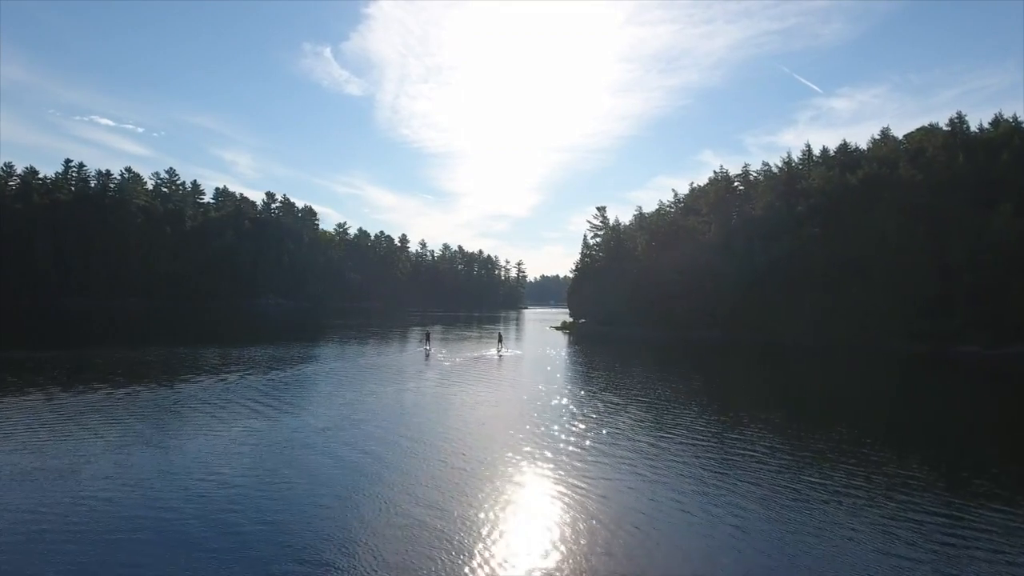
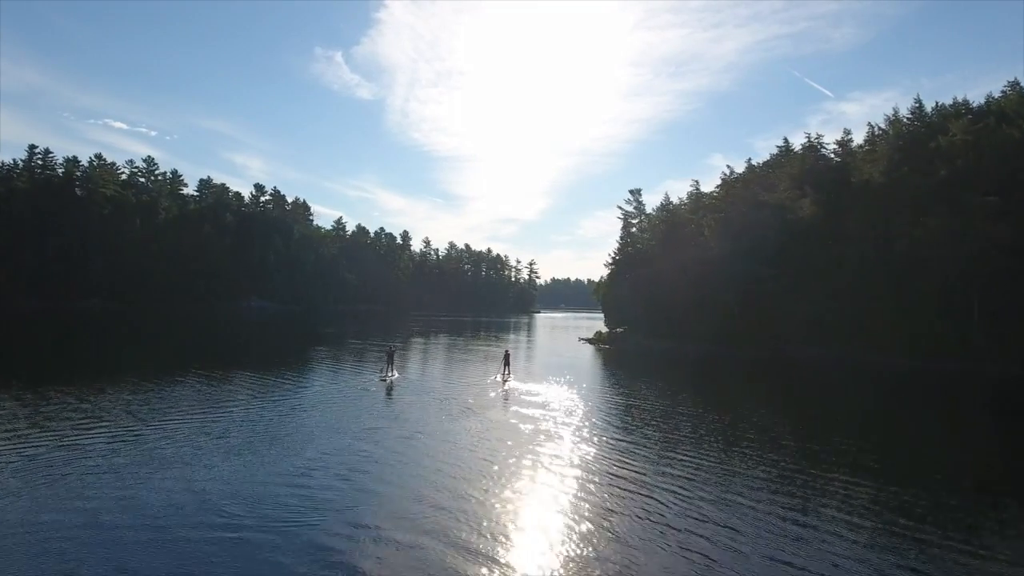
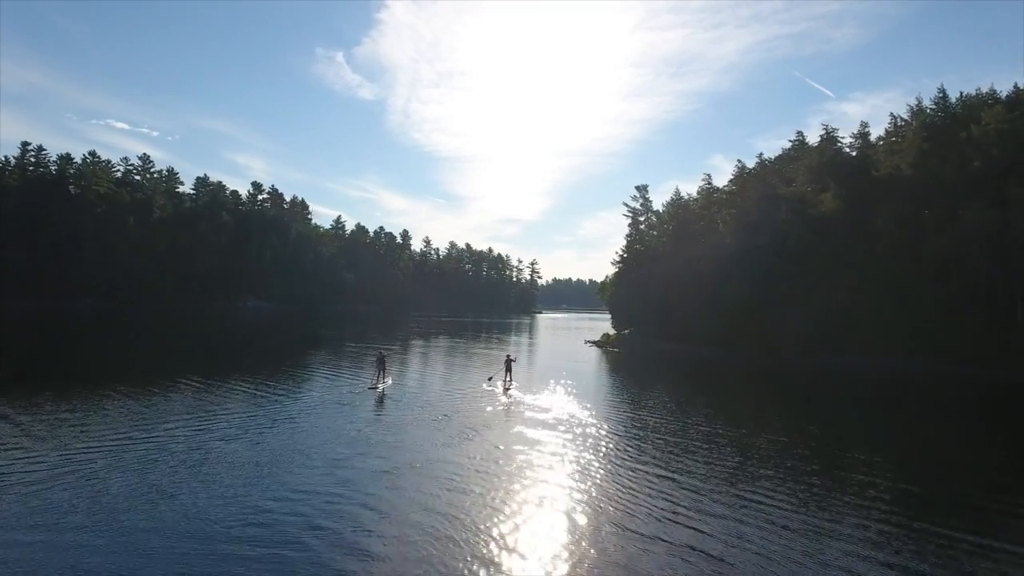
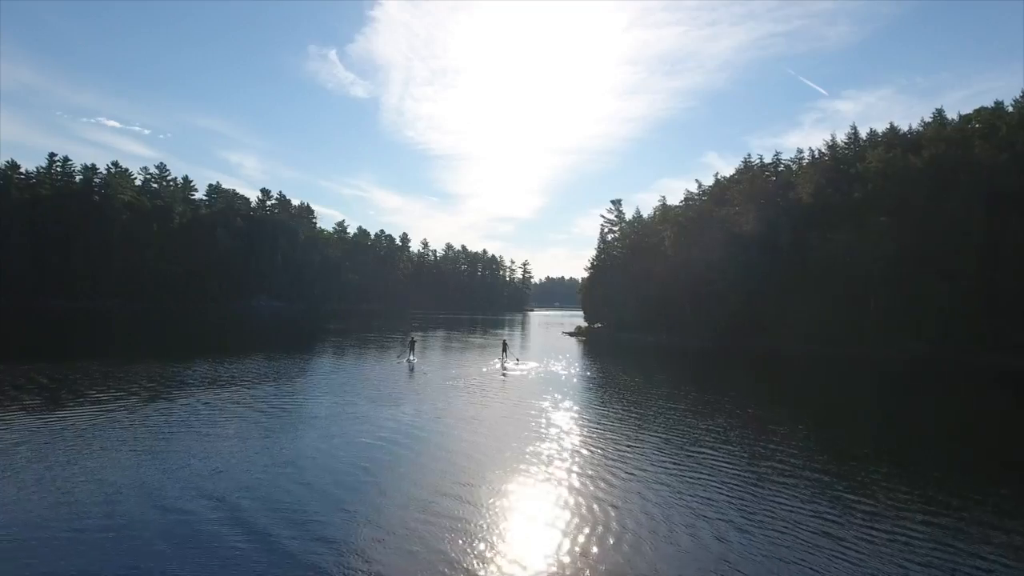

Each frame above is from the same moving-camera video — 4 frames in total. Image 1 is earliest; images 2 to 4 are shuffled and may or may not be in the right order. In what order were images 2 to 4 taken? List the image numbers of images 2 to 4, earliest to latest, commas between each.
4, 2, 3
